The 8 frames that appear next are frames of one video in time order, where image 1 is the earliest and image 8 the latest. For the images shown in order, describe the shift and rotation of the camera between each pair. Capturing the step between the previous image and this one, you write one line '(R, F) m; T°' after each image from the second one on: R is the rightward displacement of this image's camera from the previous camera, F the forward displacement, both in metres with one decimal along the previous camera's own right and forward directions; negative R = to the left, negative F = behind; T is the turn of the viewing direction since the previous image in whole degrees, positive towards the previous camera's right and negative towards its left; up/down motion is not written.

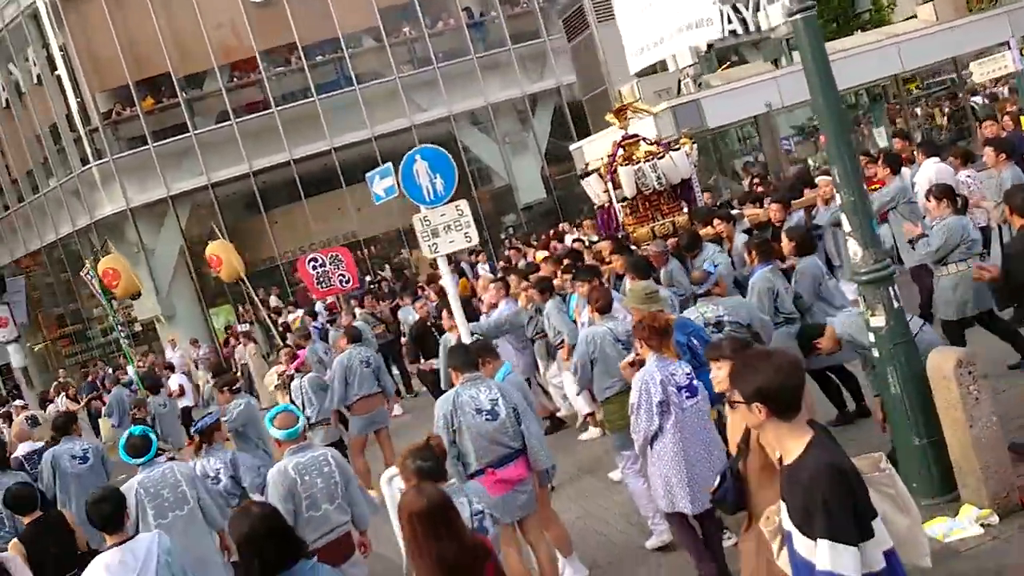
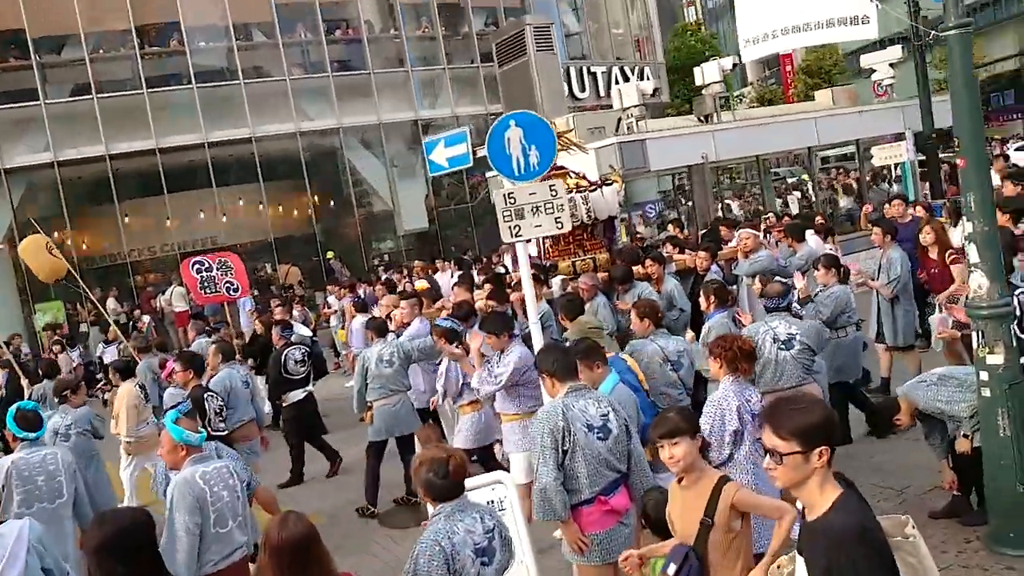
(-1.3, +0.8) m; +13°
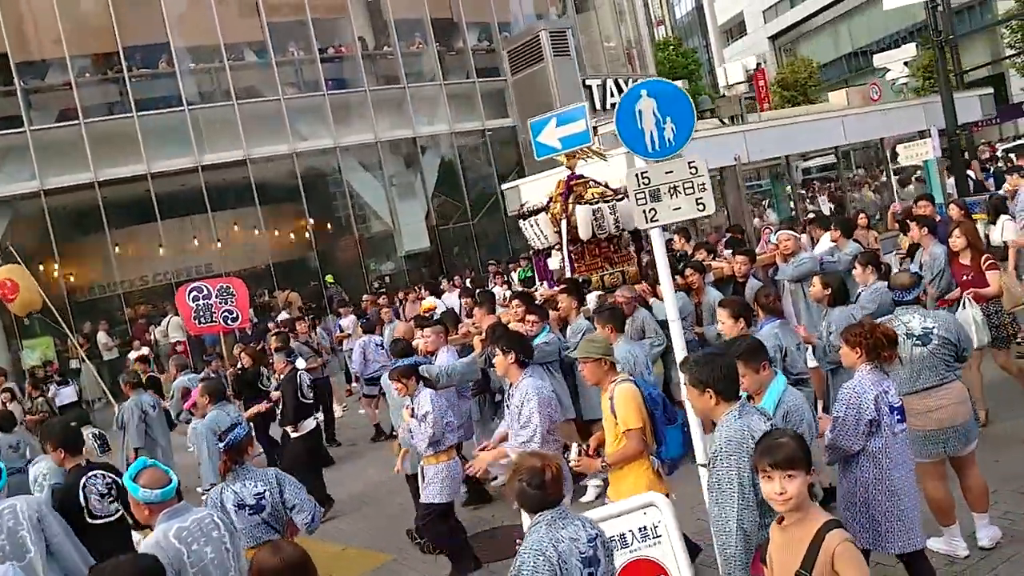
(-0.7, +0.5) m; +2°
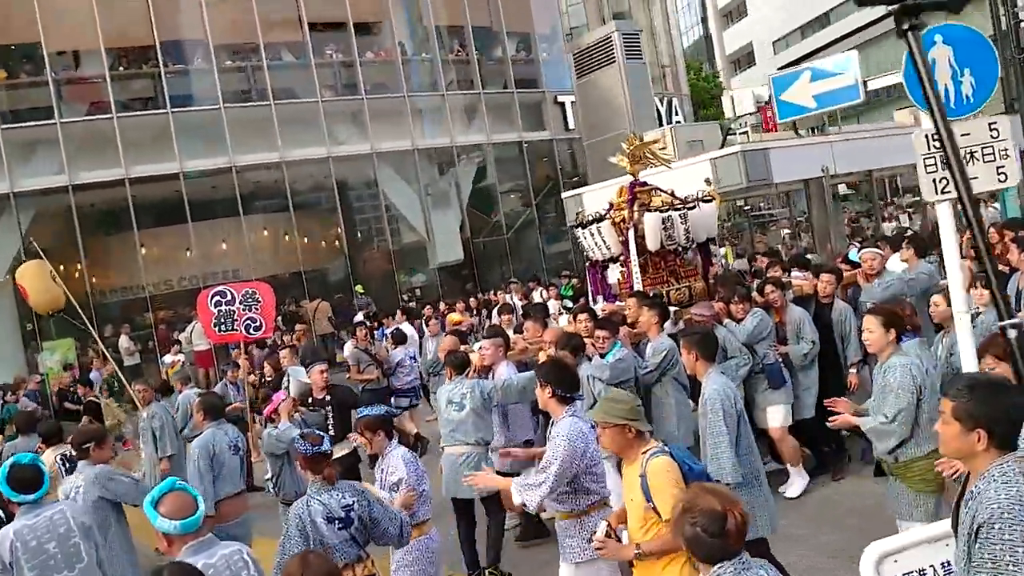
(-1.0, +0.6) m; +1°
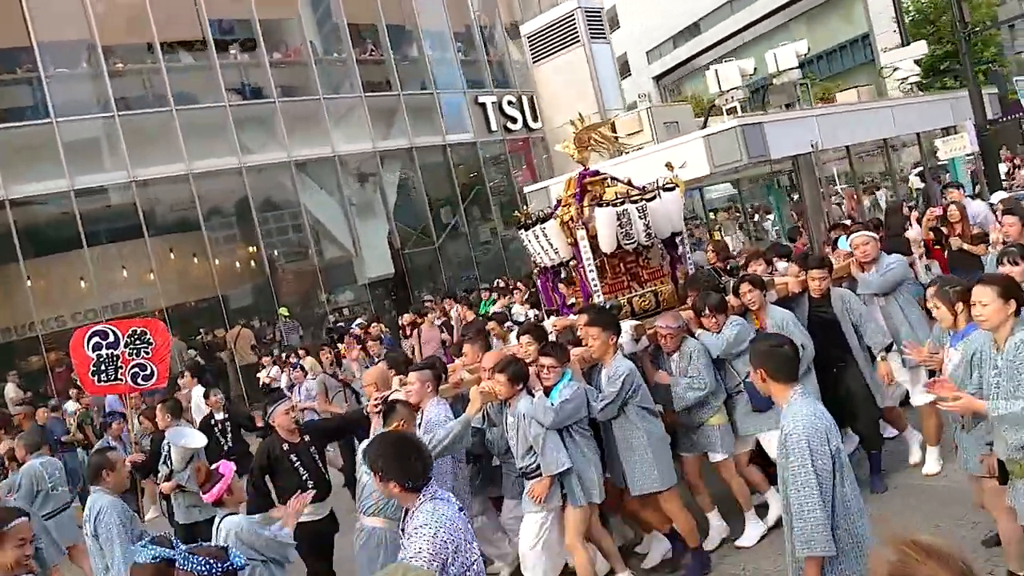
(-1.1, +1.2) m; +8°
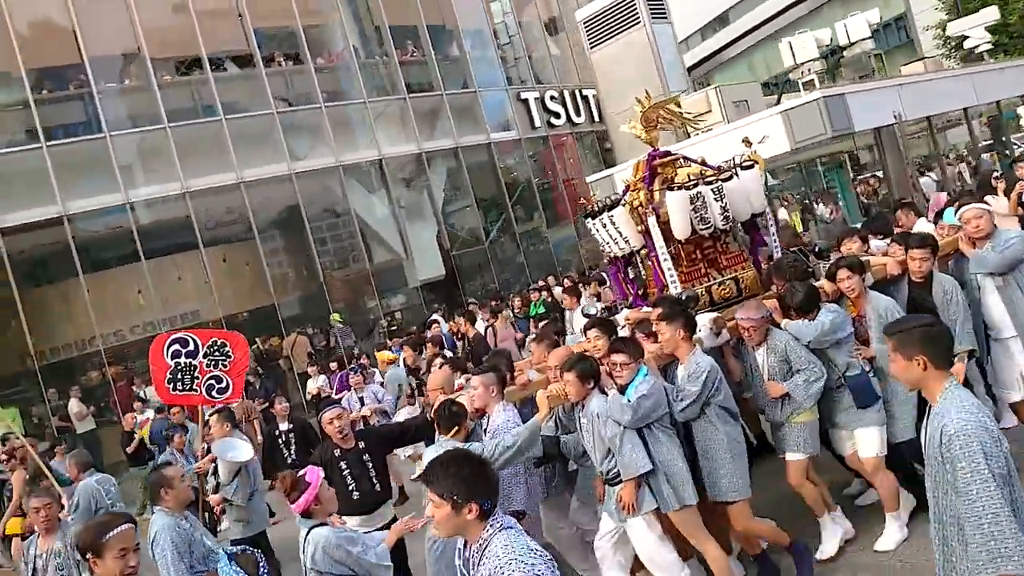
(-0.4, +0.2) m; -2°
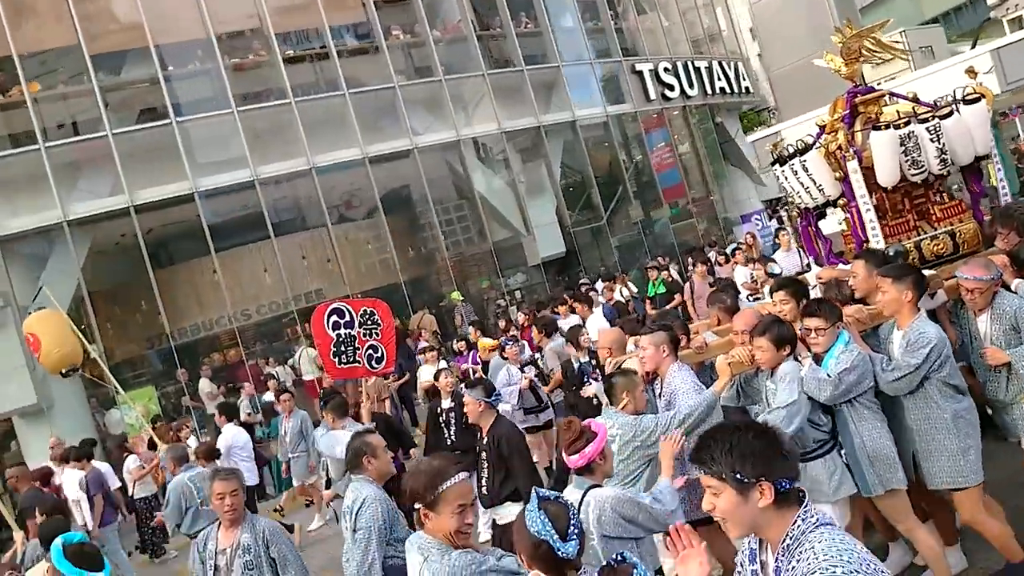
(-1.2, +0.5) m; -4°
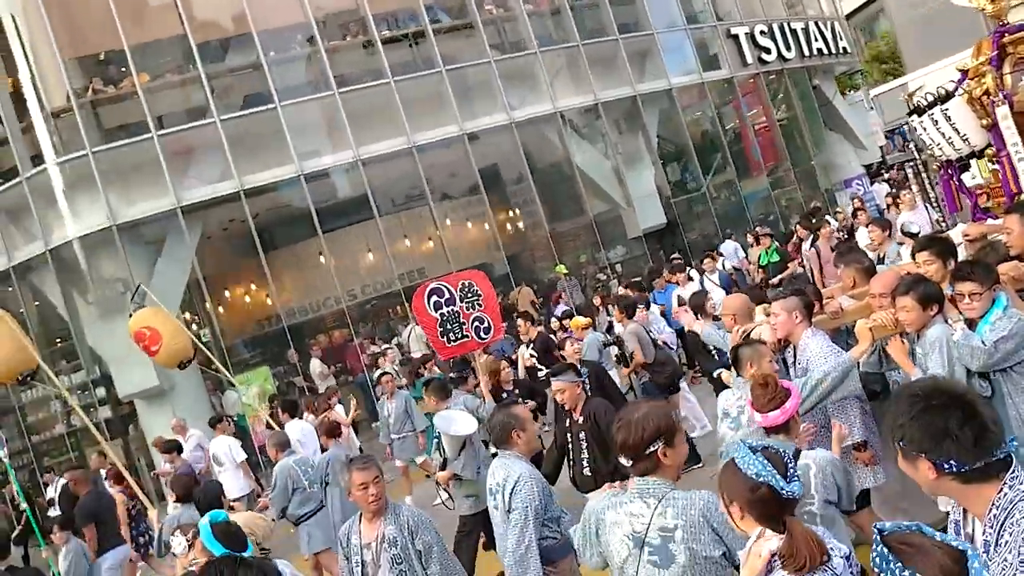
(-0.5, +0.2) m; -5°
